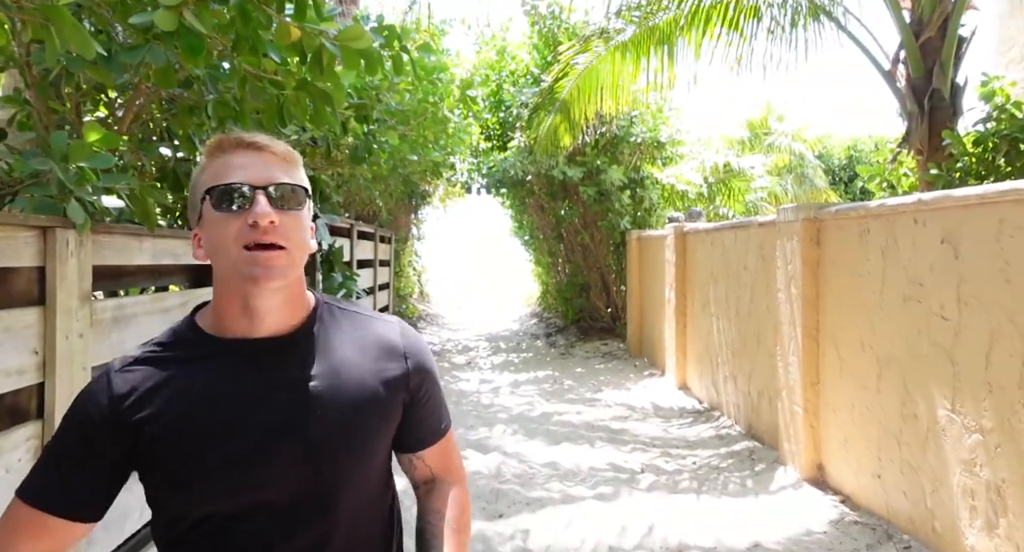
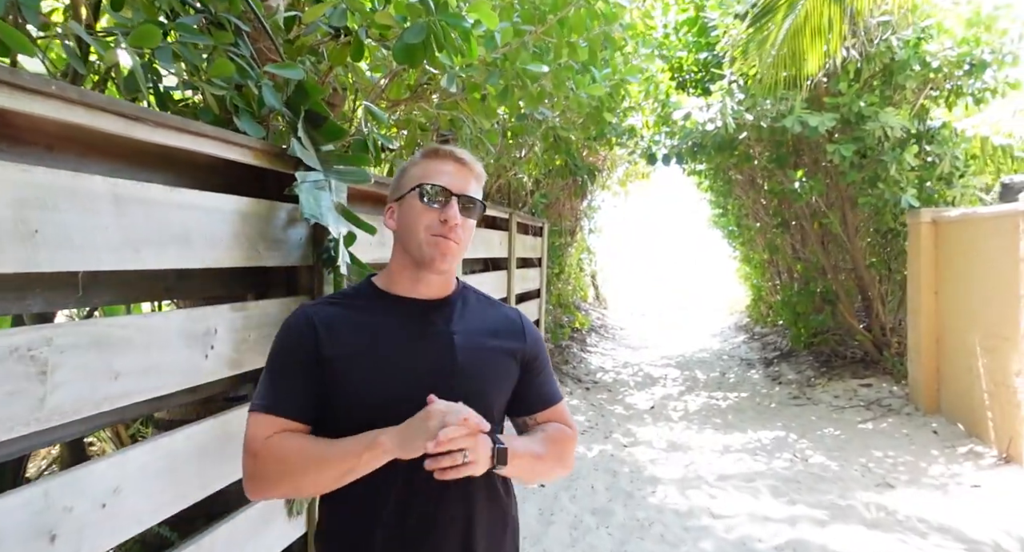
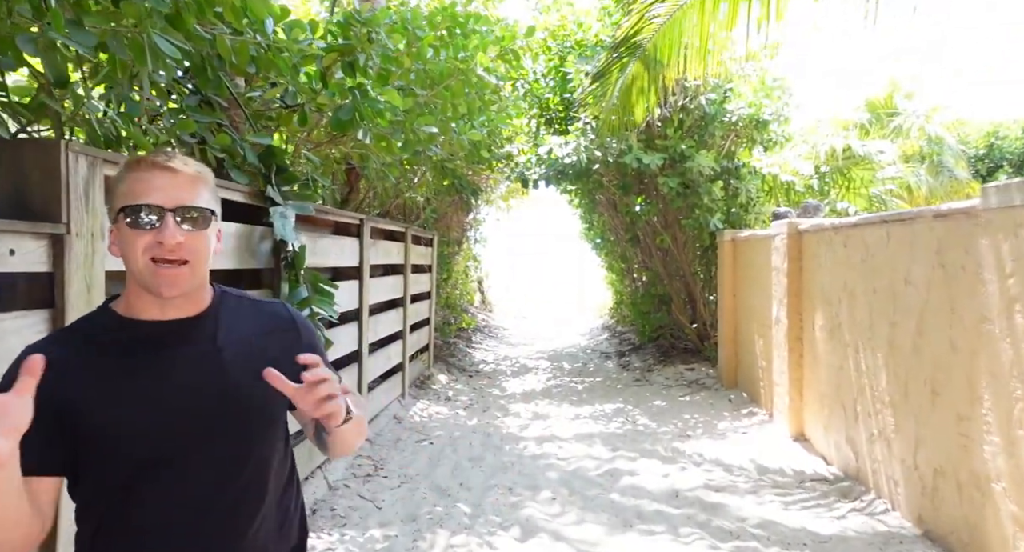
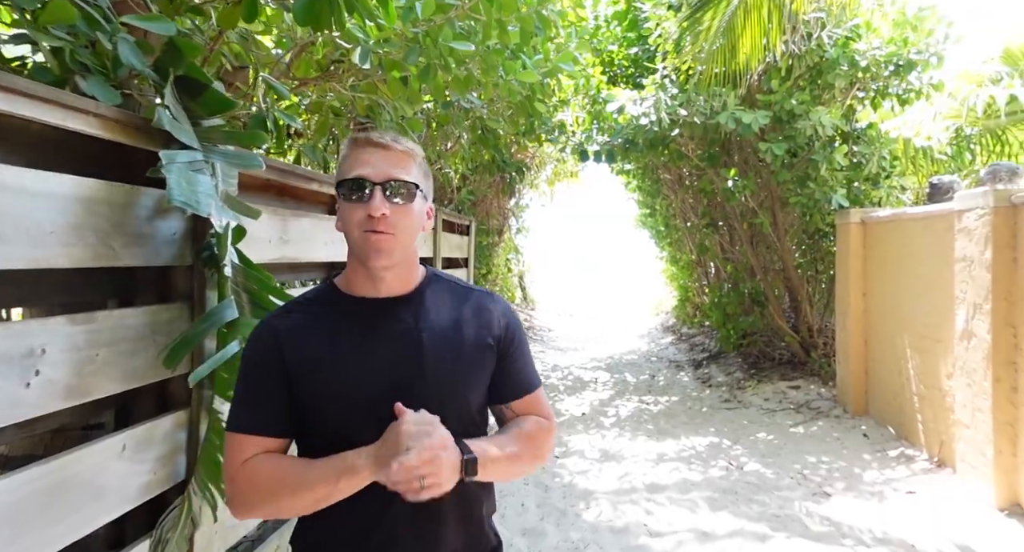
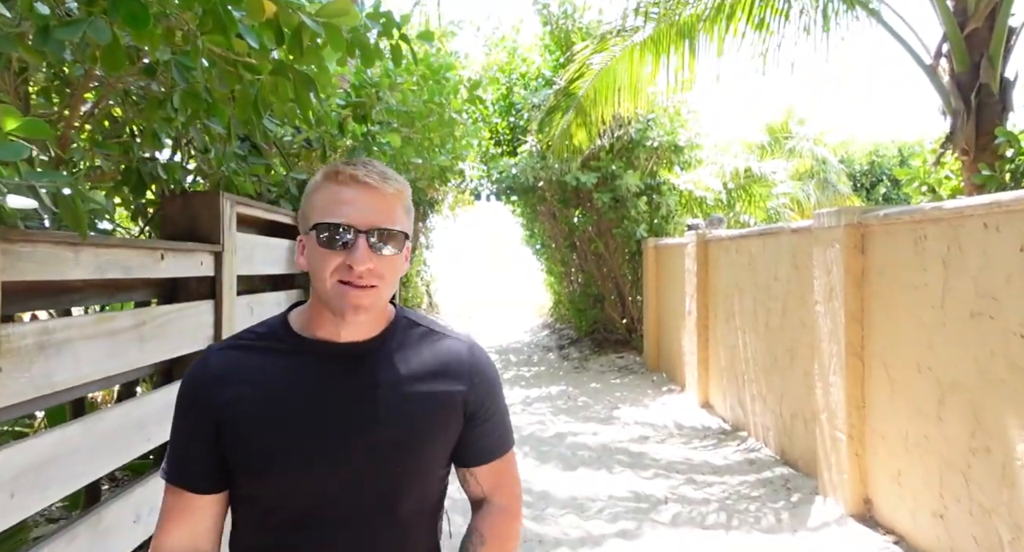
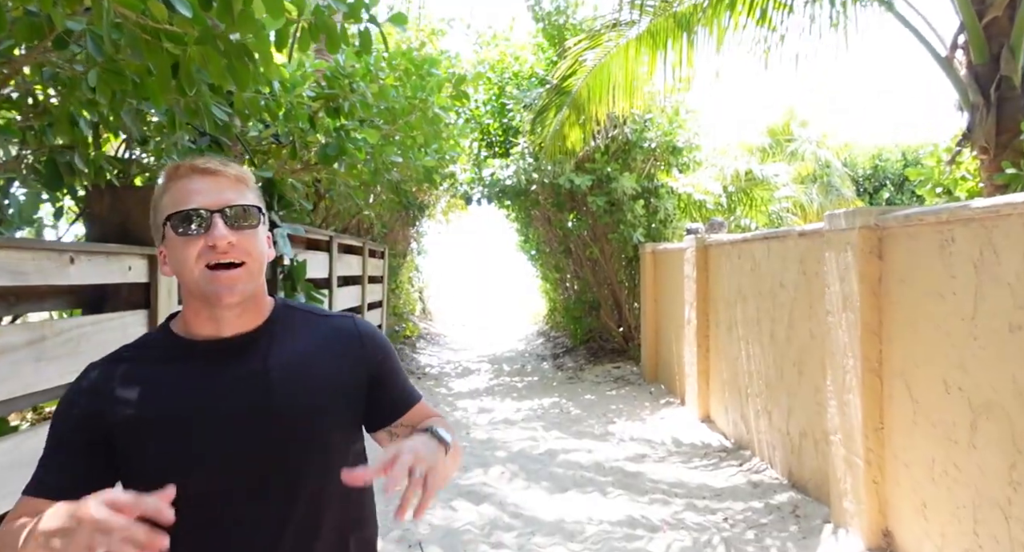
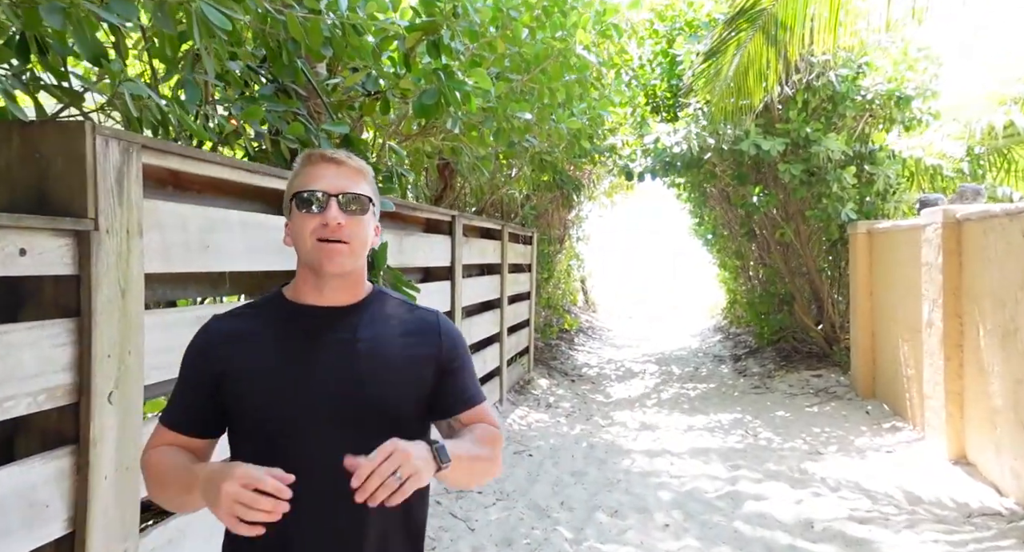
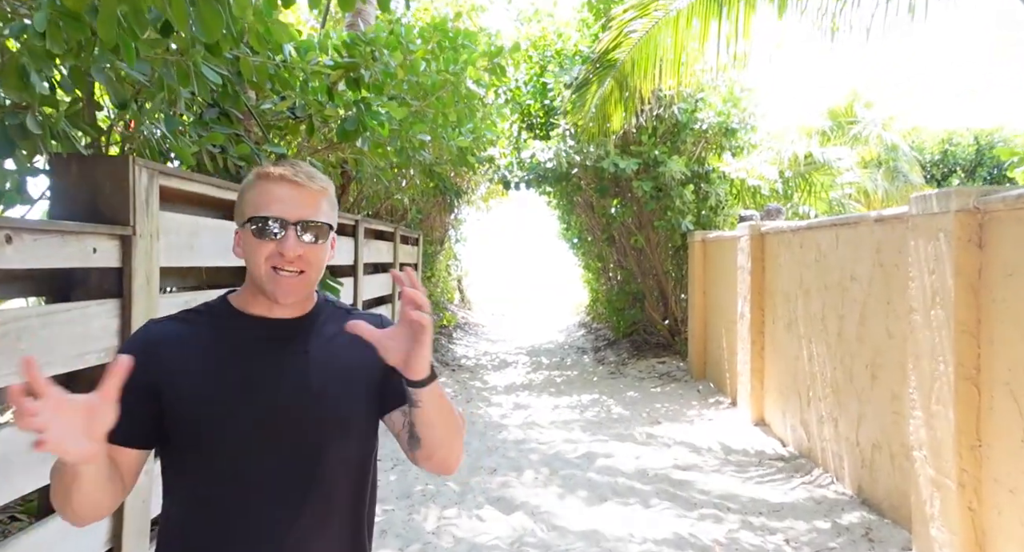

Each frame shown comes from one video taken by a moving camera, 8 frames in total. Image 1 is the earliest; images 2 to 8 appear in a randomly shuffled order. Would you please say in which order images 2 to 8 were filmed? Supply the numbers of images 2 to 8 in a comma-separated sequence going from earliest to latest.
5, 6, 8, 3, 7, 2, 4
